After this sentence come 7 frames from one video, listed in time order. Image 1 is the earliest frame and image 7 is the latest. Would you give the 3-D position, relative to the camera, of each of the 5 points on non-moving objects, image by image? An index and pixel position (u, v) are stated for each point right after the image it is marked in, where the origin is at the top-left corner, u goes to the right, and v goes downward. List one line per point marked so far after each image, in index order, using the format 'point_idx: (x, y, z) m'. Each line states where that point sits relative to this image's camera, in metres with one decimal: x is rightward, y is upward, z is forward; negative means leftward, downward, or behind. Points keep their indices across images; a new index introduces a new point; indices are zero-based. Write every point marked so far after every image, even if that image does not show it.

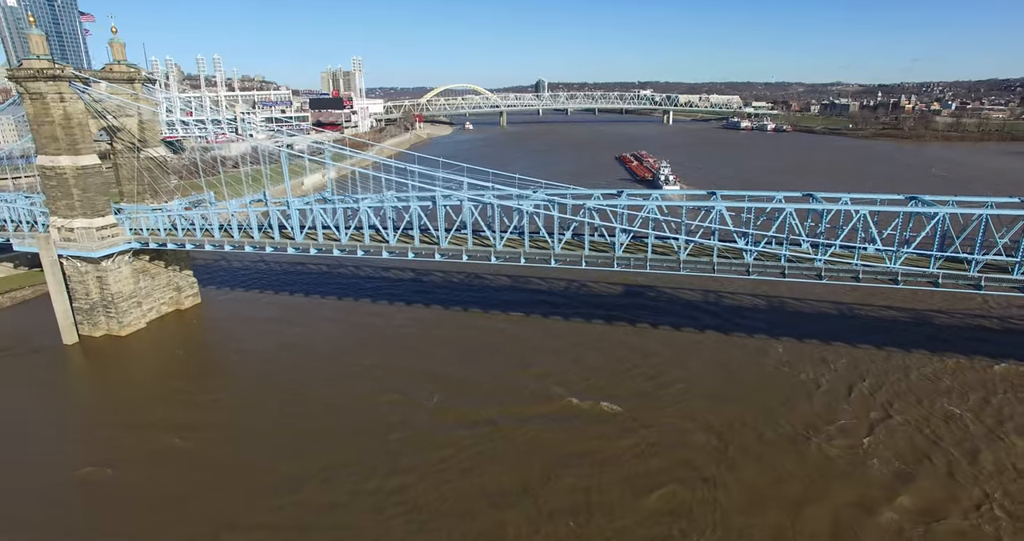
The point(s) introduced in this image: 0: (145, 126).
0: (-10.9, +4.3, +16.7) m
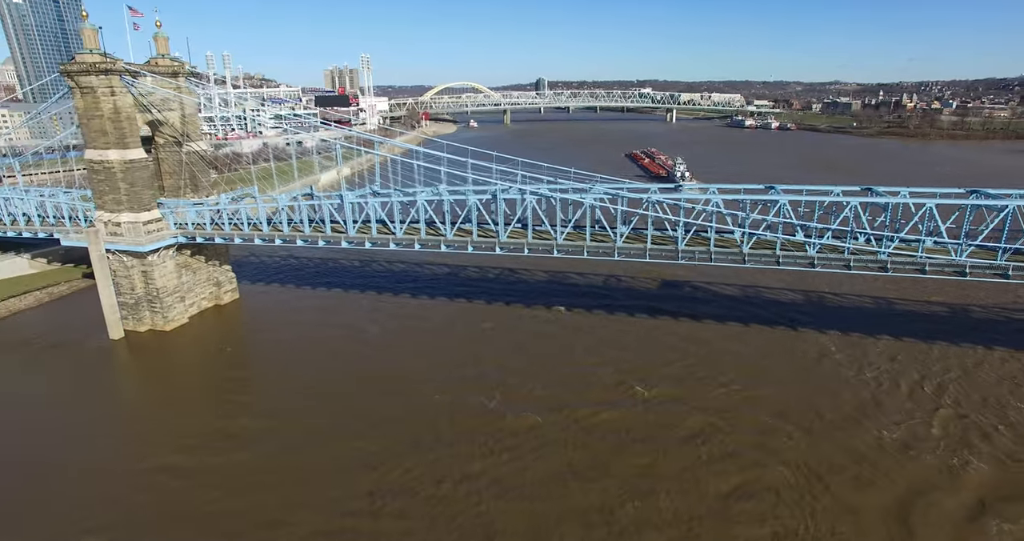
0: (-9.6, +4.5, +16.7) m
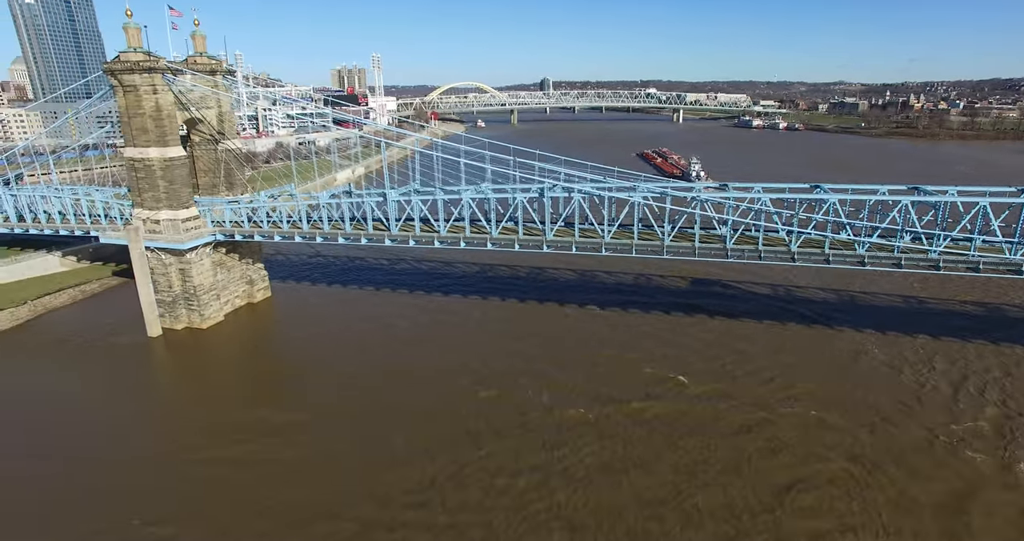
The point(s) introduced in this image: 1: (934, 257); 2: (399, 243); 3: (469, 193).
0: (-8.5, +4.5, +16.7) m
1: (+8.5, +0.3, +11.4) m
2: (-2.7, +0.7, +13.9) m
3: (-1.0, +1.8, +13.6) m
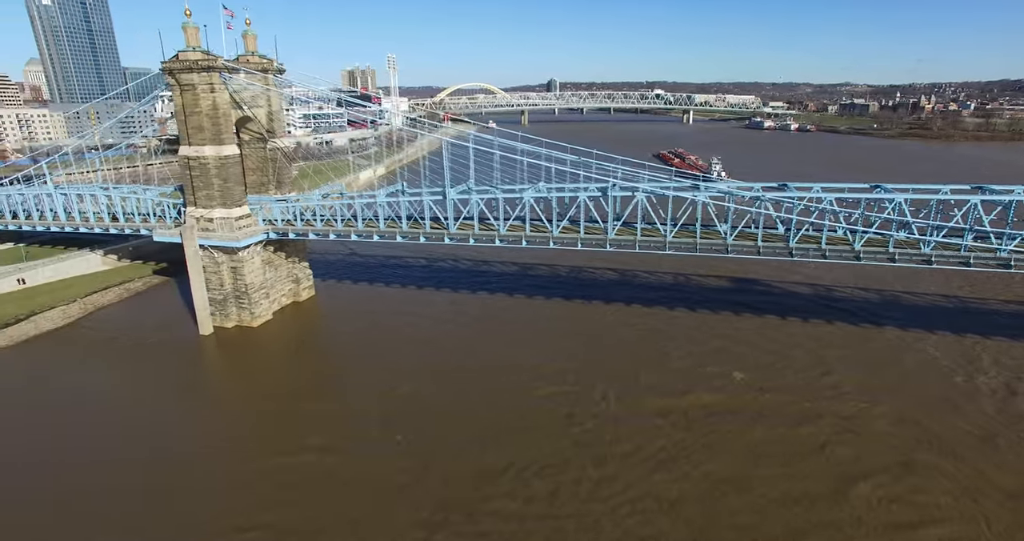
0: (-7.1, +4.6, +16.8) m
1: (+9.9, +0.3, +11.3) m
2: (-1.3, +0.7, +13.9) m
3: (+0.4, +1.9, +13.7) m
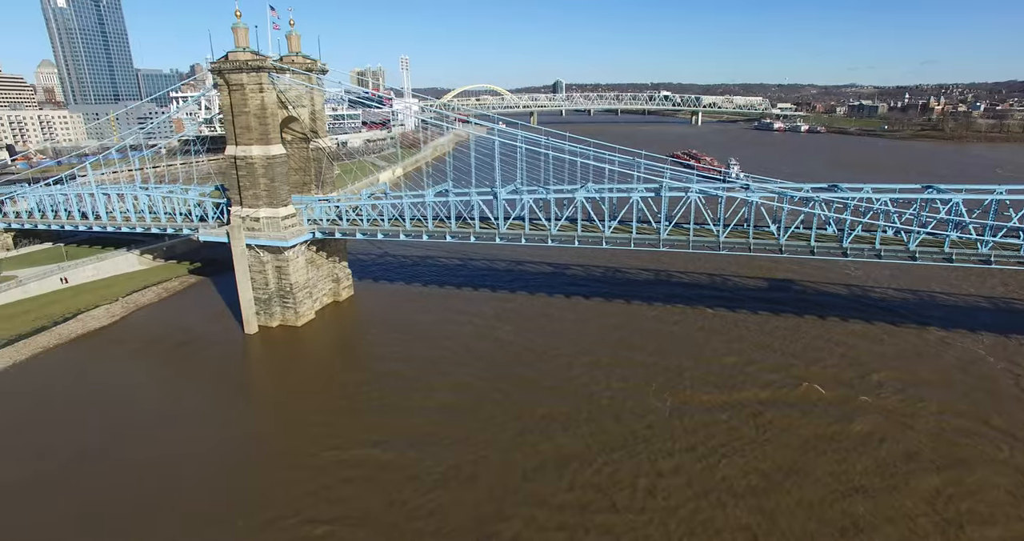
0: (-5.9, +4.6, +16.9) m
1: (+11.1, +0.3, +11.3) m
2: (-0.1, +0.7, +14.0) m
3: (+1.6, +1.9, +13.7) m
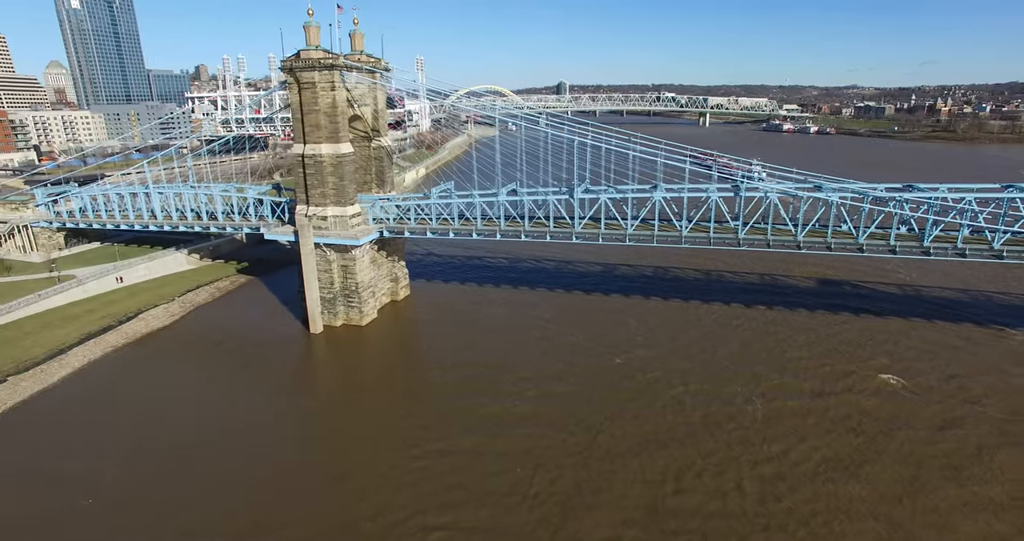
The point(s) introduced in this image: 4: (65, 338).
0: (-4.1, +4.6, +16.8) m
1: (+12.9, +0.3, +11.4) m
2: (+1.7, +0.8, +14.0) m
3: (+3.4, +1.9, +13.7) m
4: (-12.0, -1.8, +15.1) m
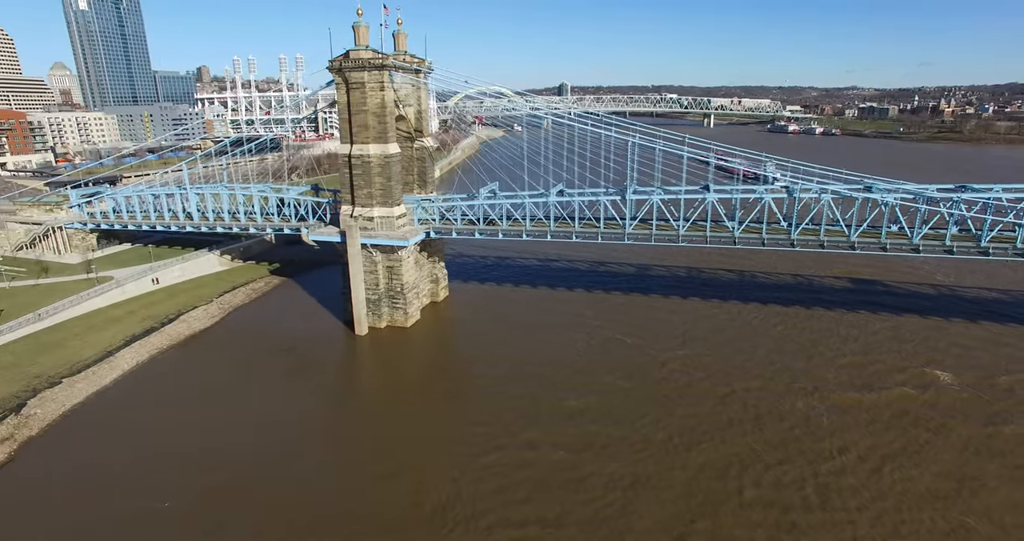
0: (-2.8, +4.6, +16.8) m
1: (+14.2, +0.3, +11.4) m
2: (+2.9, +0.8, +13.9) m
3: (+4.7, +1.9, +13.6) m
4: (-10.7, -1.8, +15.0) m
